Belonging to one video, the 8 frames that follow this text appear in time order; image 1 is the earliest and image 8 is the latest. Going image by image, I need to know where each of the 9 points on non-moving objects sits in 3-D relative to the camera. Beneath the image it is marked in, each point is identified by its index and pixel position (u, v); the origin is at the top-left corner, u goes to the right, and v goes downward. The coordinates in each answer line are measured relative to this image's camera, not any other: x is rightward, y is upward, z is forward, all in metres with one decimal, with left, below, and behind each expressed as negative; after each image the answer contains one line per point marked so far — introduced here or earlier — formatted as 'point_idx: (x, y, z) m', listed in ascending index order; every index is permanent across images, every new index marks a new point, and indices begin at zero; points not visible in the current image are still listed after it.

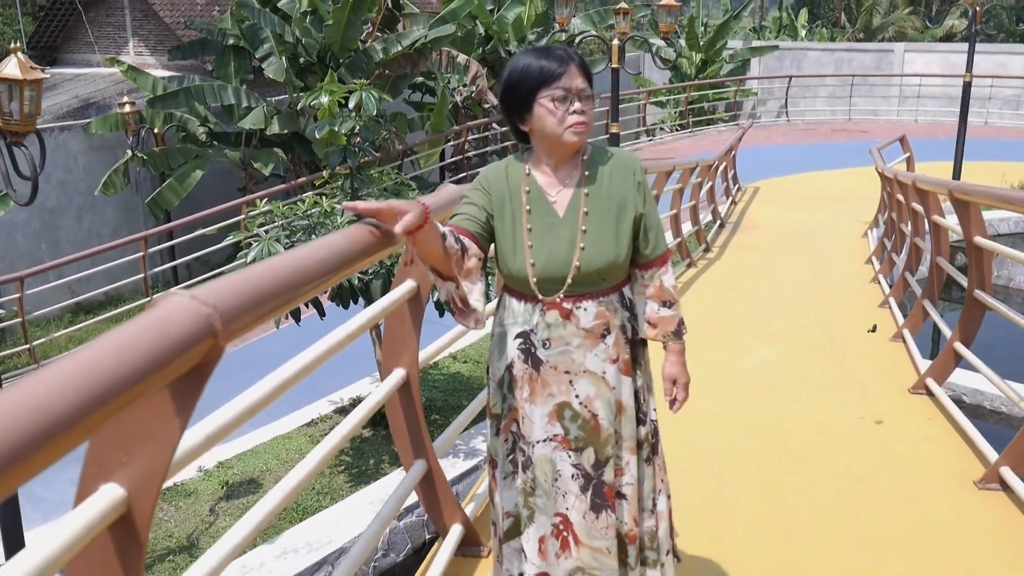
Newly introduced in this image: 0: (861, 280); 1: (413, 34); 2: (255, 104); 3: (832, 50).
0: (+2.7, 0.0, +7.6) m
1: (-1.0, +2.6, +10.1) m
2: (-2.5, +1.8, +9.6) m
3: (+6.0, +4.5, +18.3) m
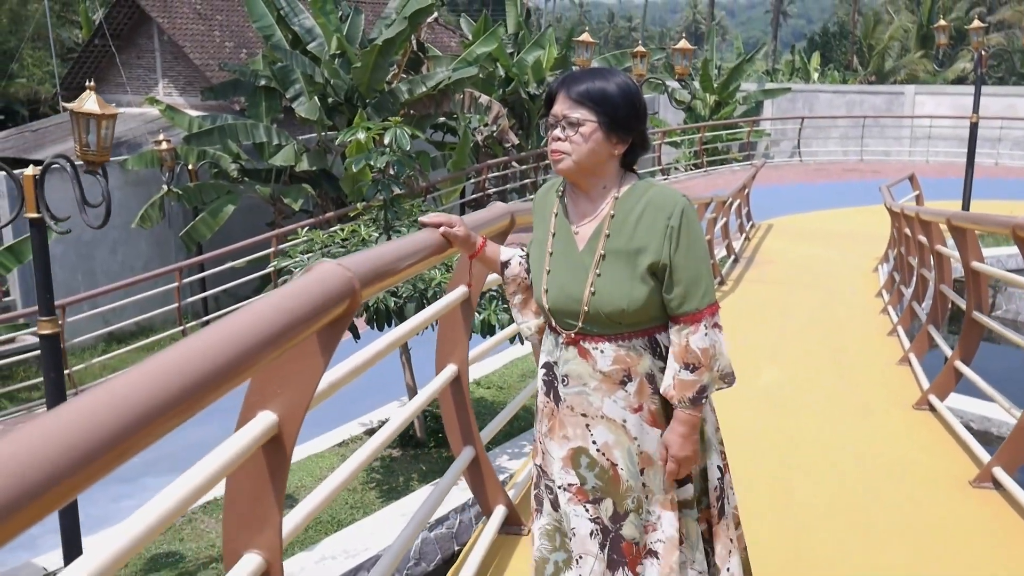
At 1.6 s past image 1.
0: (+2.9, -0.2, +7.8) m
1: (-0.8, +2.3, +10.5) m
2: (-2.3, +1.5, +10.0) m
3: (+6.4, +3.8, +18.7) m
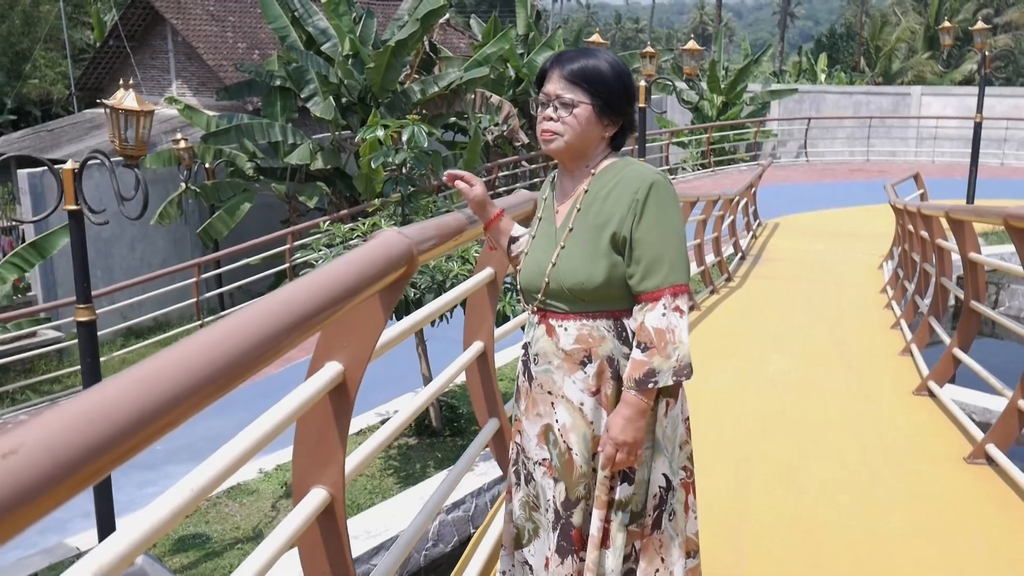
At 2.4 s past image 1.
0: (+3.0, -0.2, +8.0) m
1: (-0.7, +2.3, +10.7) m
2: (-2.2, +1.5, +10.2) m
3: (+6.5, +3.8, +18.8) m
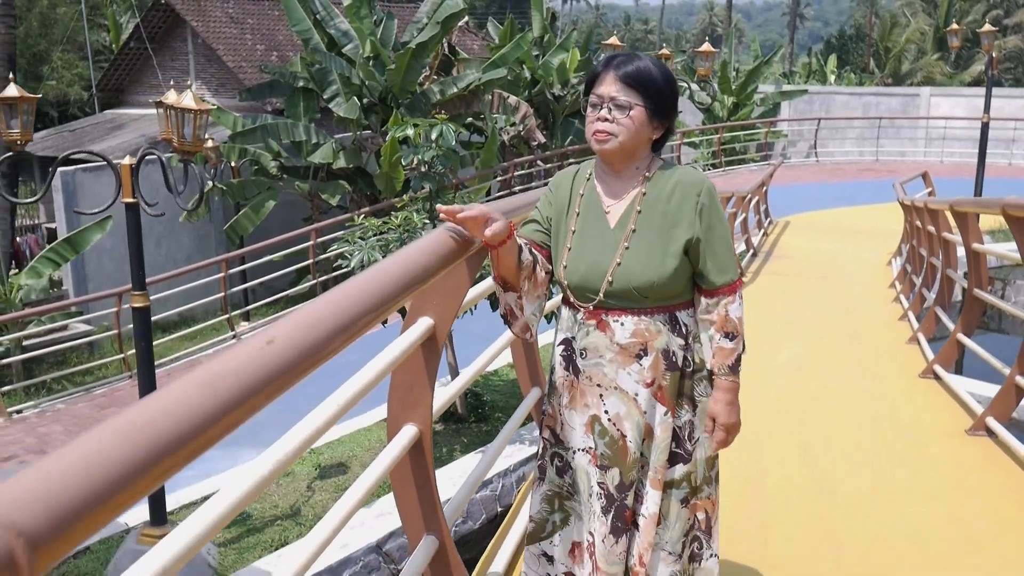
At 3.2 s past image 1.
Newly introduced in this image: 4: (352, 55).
0: (+3.1, -0.1, +8.2) m
1: (-0.5, +2.4, +11.0) m
2: (-2.0, +1.6, +10.5) m
3: (+6.8, +3.8, +19.0) m
4: (-1.8, +2.6, +10.9) m
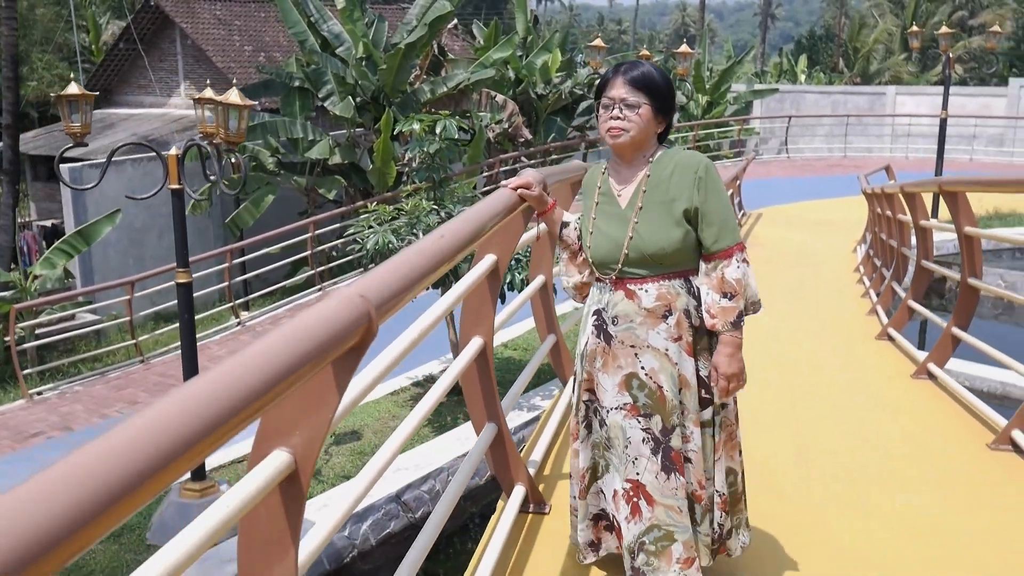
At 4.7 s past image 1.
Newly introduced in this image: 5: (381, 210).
0: (+3.1, 0.0, +8.8) m
1: (-0.6, +2.5, +11.5) m
2: (-2.2, +1.7, +11.0) m
3: (+6.4, +4.0, +19.8) m
4: (-2.0, +2.7, +11.4) m
5: (-0.9, +0.5, +6.6) m
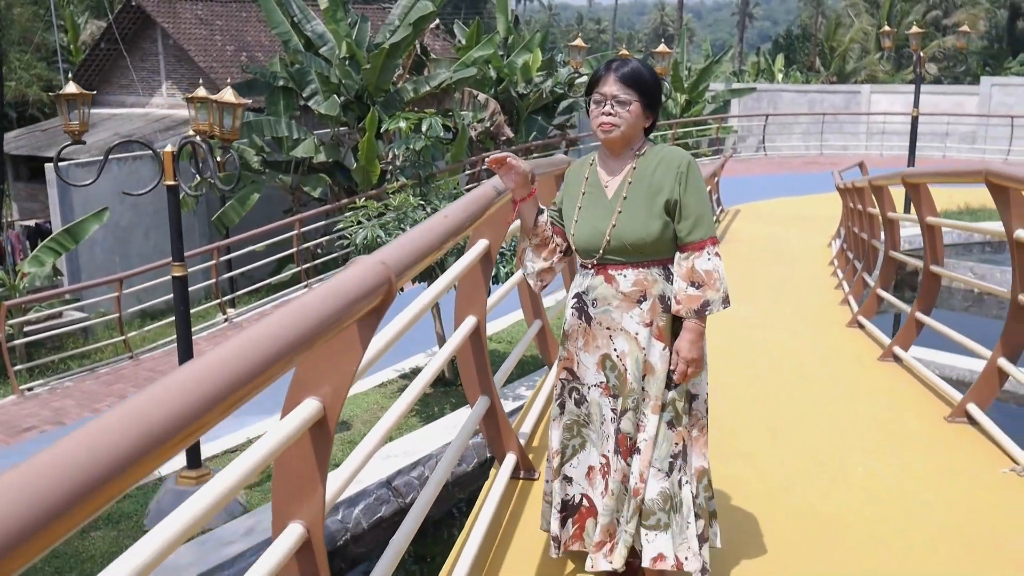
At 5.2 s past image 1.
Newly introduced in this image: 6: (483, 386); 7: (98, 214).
0: (+2.9, +0.1, +9.1) m
1: (-0.9, +2.5, +11.7) m
2: (-2.4, +1.7, +11.2) m
3: (+6.0, +4.1, +20.1) m
4: (-2.2, +2.8, +11.6) m
5: (-1.0, +0.6, +6.7) m
6: (-0.1, -0.3, +2.6) m
7: (-4.1, +0.7, +9.5) m
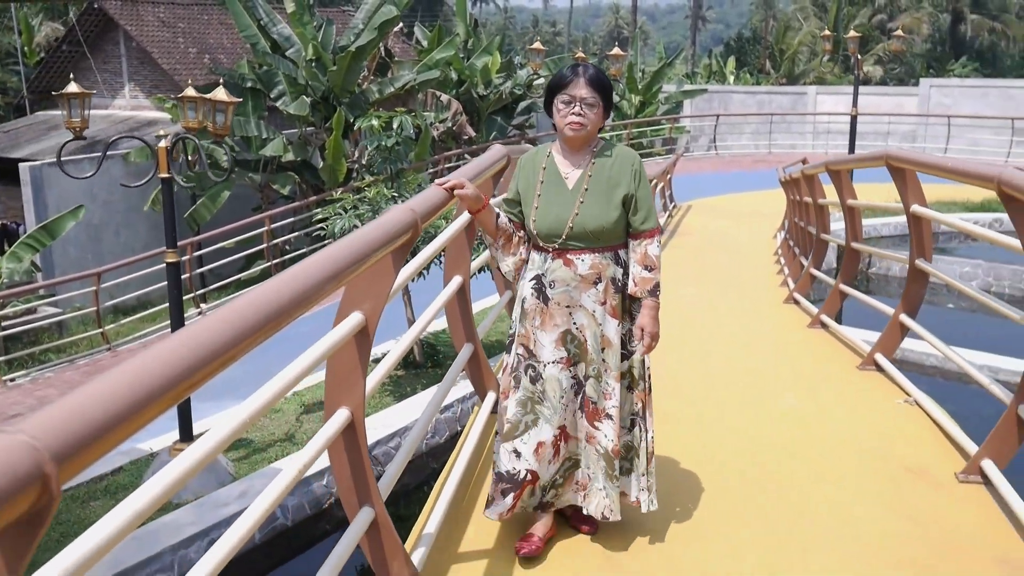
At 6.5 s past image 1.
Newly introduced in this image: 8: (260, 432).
0: (+2.6, +0.2, +9.7) m
1: (-1.3, +2.6, +12.1) m
2: (-2.8, +1.8, +11.5) m
3: (+5.2, +4.2, +20.8) m
4: (-2.7, +2.8, +12.0) m
5: (-1.2, +0.7, +7.2) m
6: (-0.1, -0.1, +3.0) m
7: (-4.4, +0.8, +9.9) m
8: (-1.8, -1.0, +6.7) m
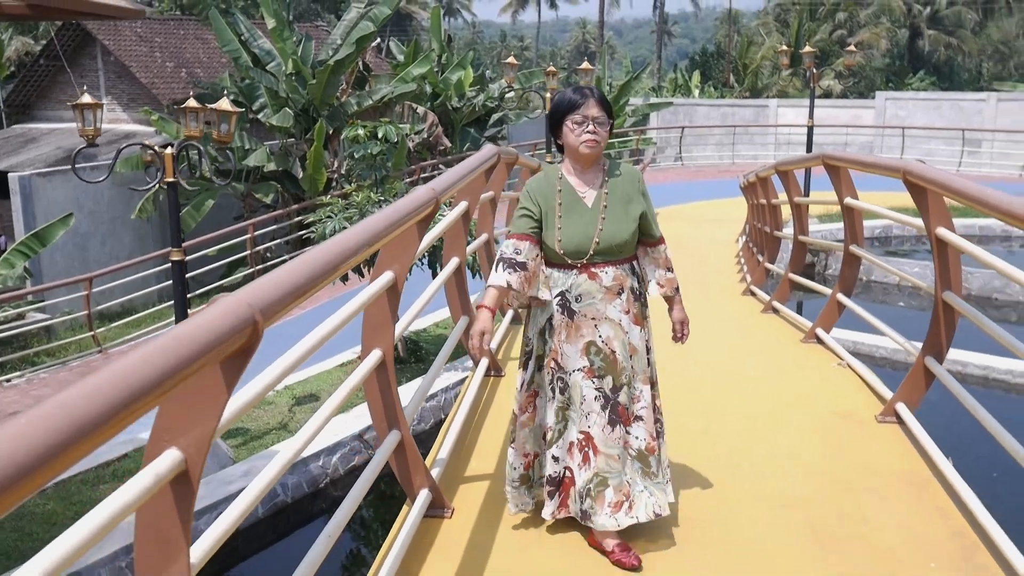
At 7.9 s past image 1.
0: (+2.3, +0.2, +10.3) m
1: (-1.7, +2.5, +12.6) m
2: (-3.1, +1.7, +12.0) m
3: (+4.6, +4.0, +21.5) m
4: (-3.0, +2.8, +12.4) m
5: (-1.4, +0.7, +7.6) m
6: (-0.2, -0.1, +3.5) m
7: (-4.7, +0.7, +10.2) m
8: (-1.9, -1.0, +7.1) m
